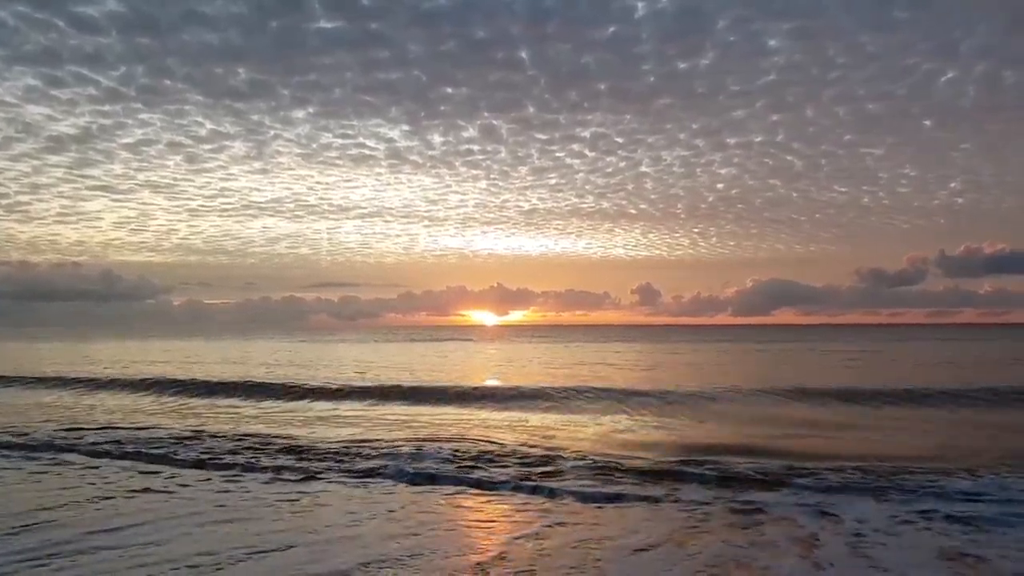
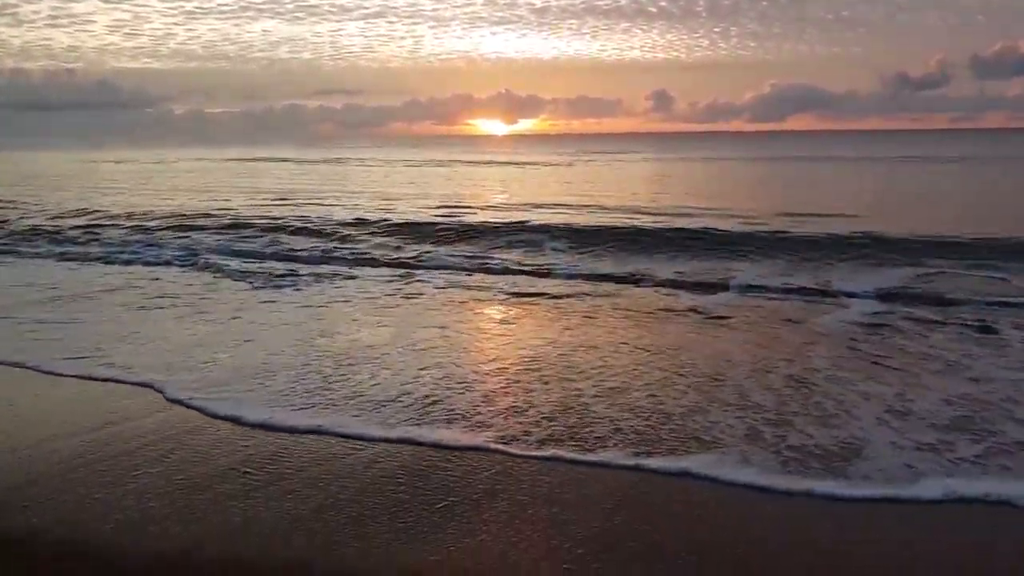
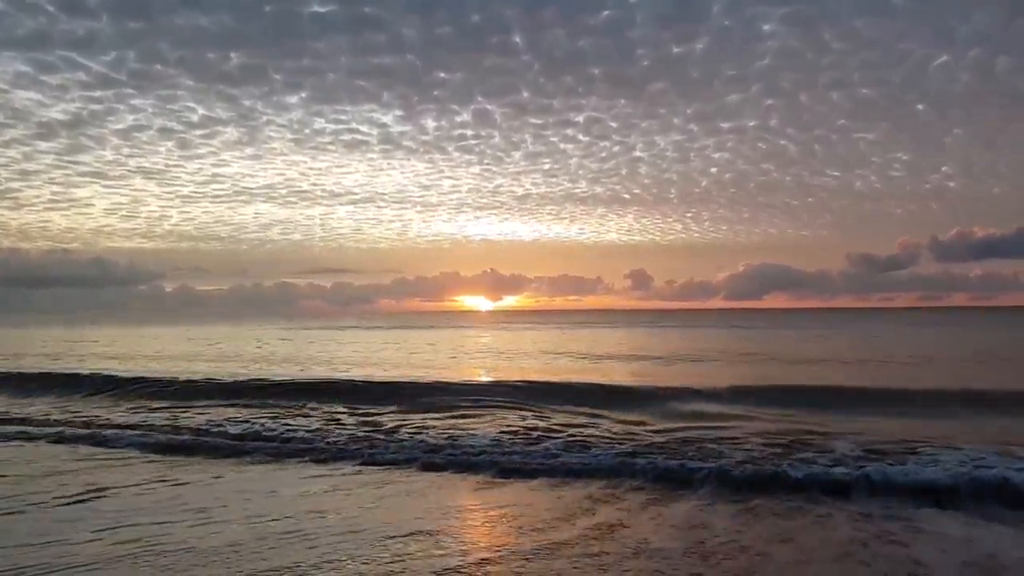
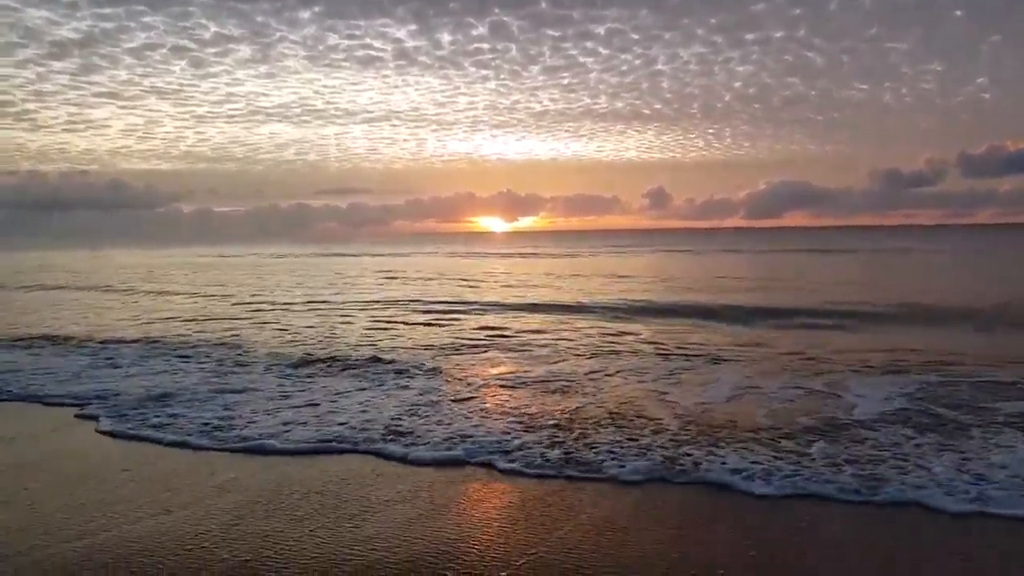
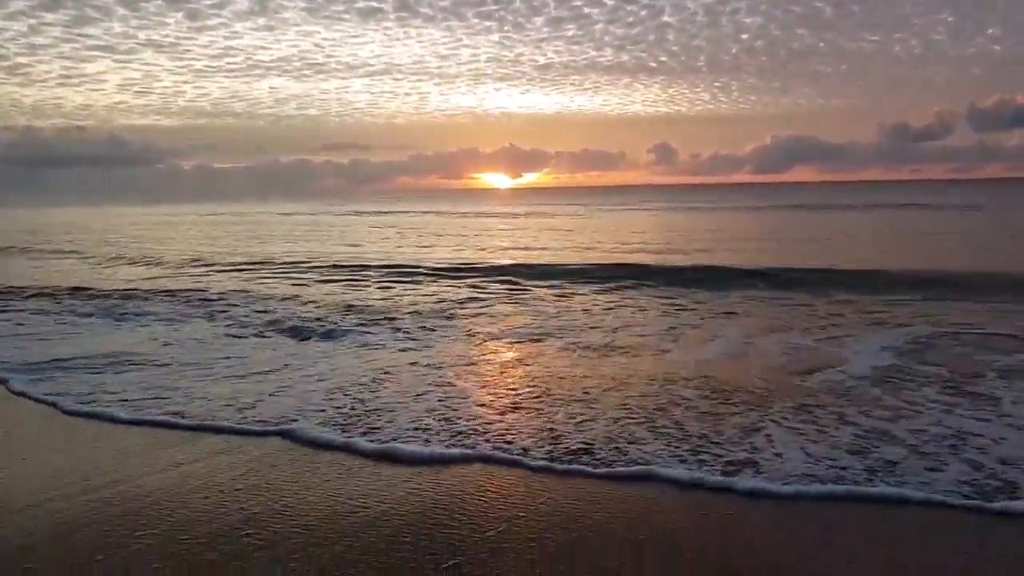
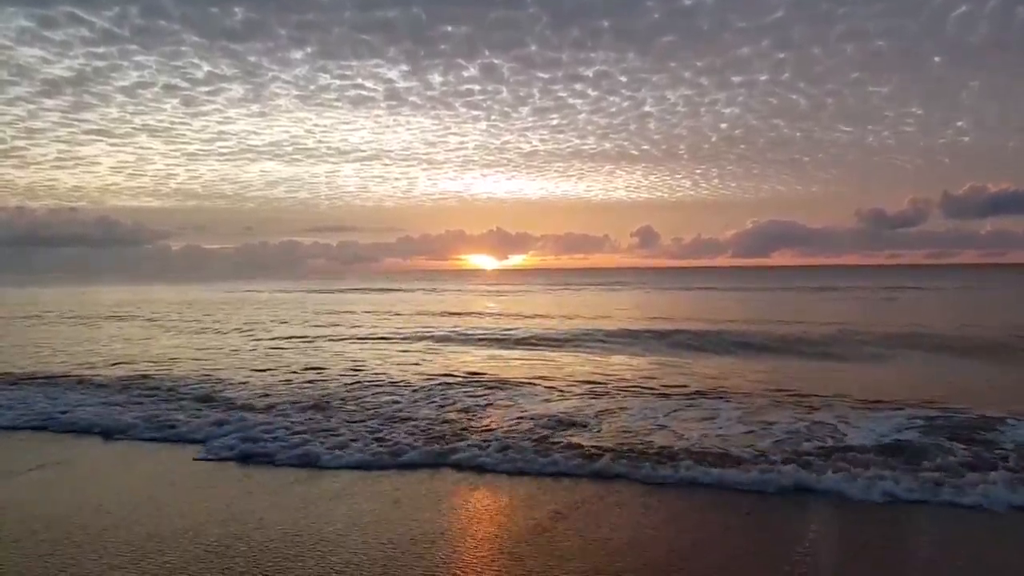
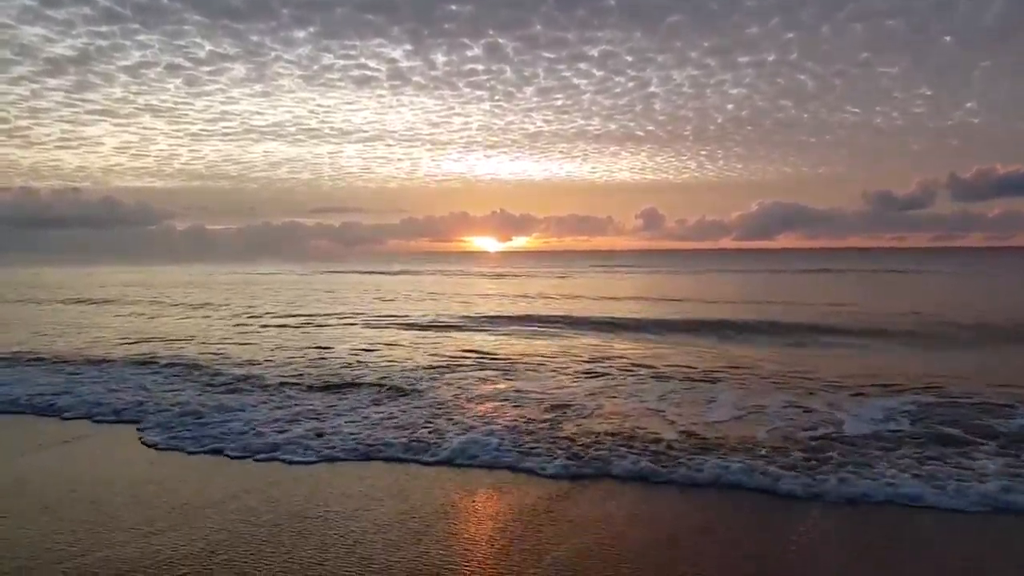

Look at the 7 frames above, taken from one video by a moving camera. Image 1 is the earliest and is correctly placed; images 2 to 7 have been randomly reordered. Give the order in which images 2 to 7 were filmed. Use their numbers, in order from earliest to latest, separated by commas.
3, 6, 7, 4, 5, 2
